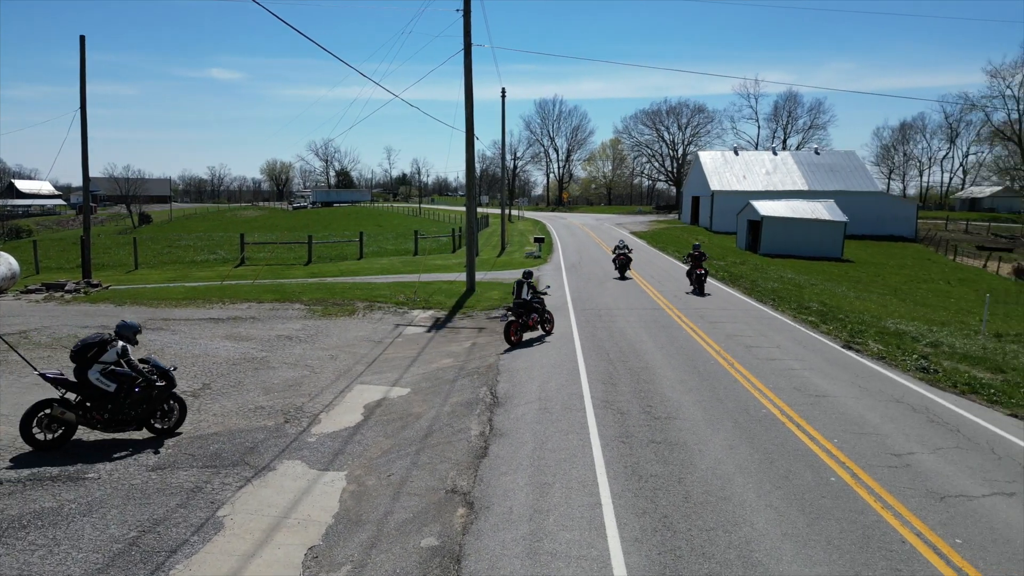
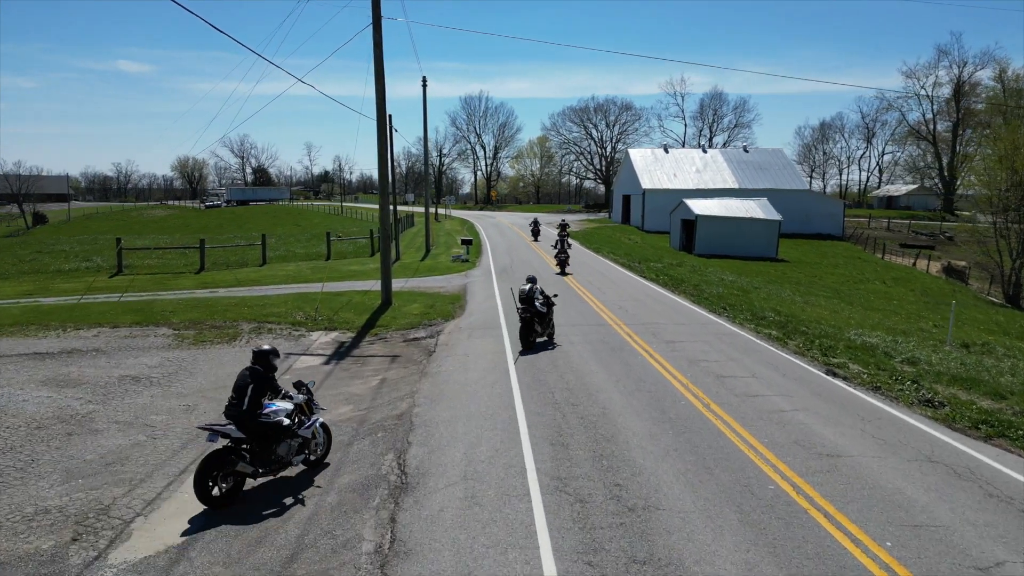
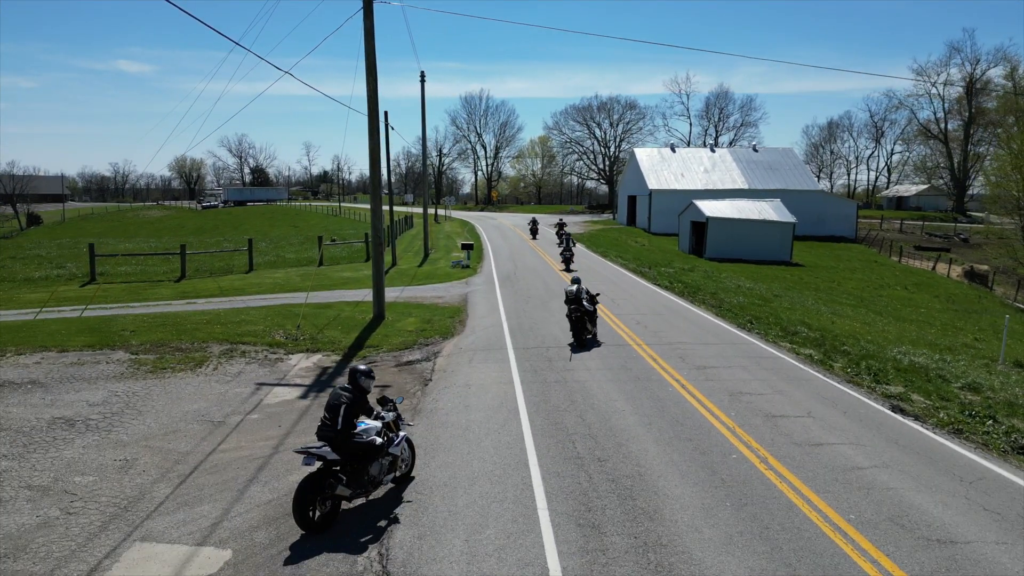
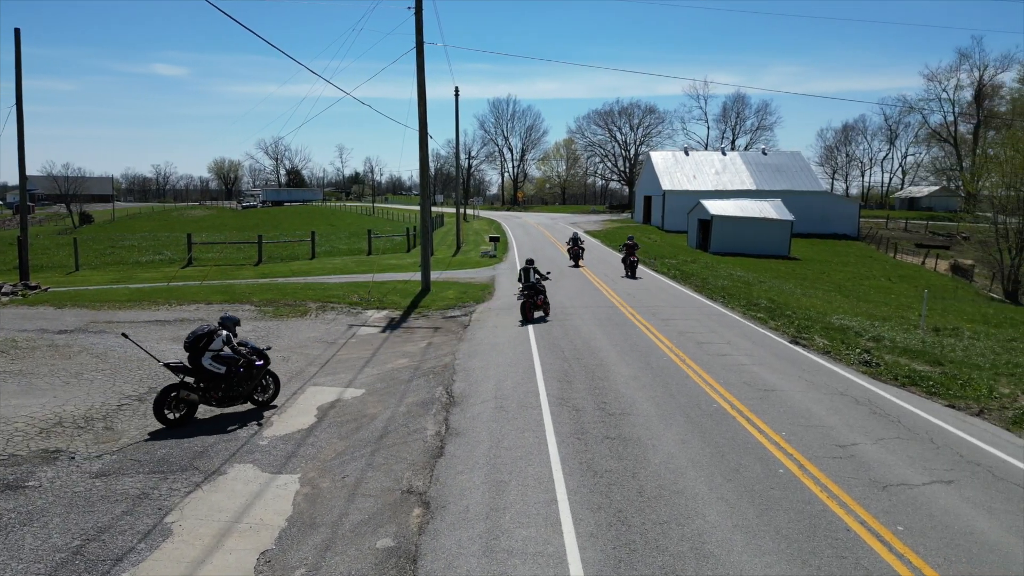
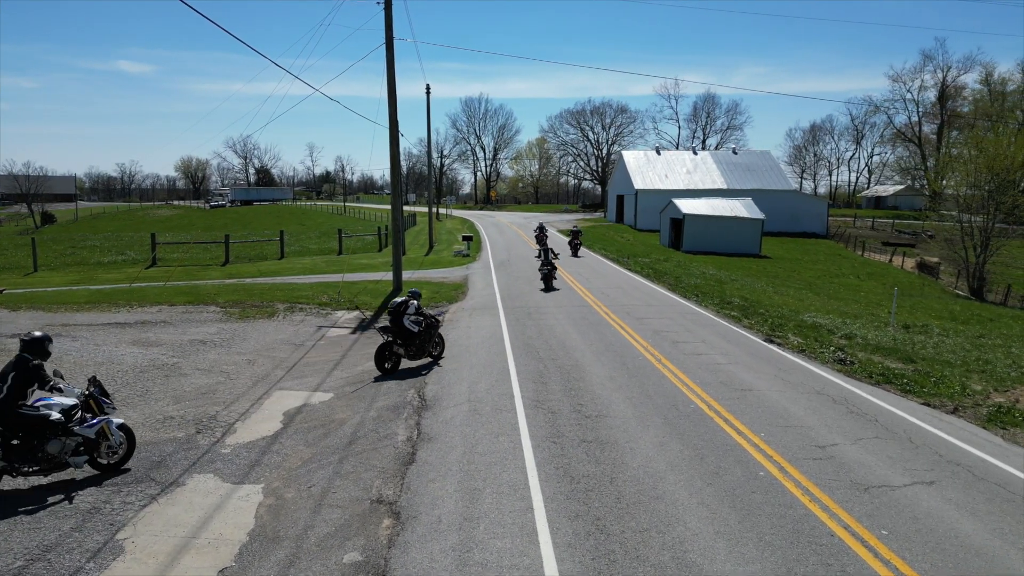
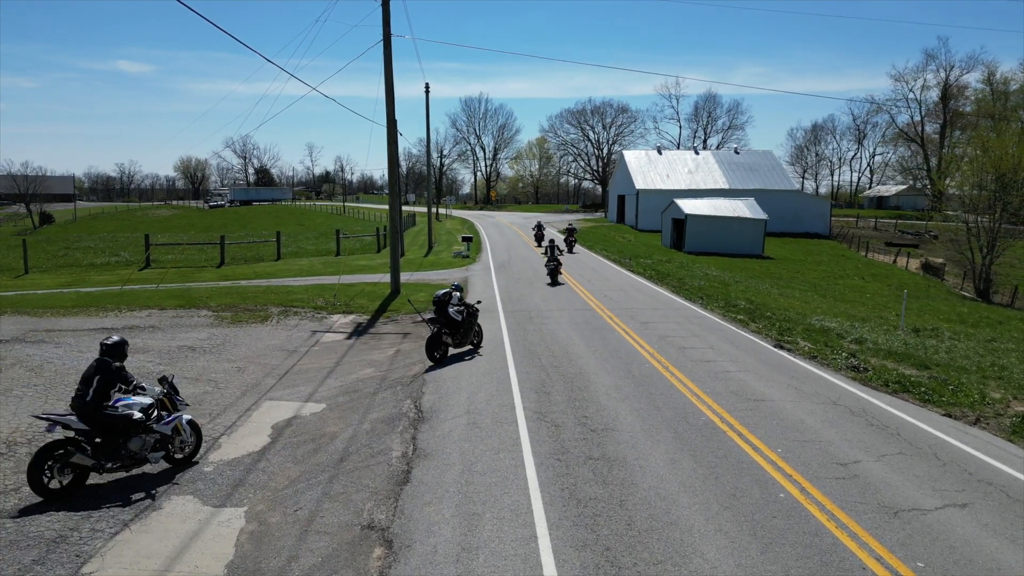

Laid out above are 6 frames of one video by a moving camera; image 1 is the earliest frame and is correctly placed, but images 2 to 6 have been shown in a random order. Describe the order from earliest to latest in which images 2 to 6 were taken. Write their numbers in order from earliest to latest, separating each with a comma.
4, 5, 6, 2, 3
